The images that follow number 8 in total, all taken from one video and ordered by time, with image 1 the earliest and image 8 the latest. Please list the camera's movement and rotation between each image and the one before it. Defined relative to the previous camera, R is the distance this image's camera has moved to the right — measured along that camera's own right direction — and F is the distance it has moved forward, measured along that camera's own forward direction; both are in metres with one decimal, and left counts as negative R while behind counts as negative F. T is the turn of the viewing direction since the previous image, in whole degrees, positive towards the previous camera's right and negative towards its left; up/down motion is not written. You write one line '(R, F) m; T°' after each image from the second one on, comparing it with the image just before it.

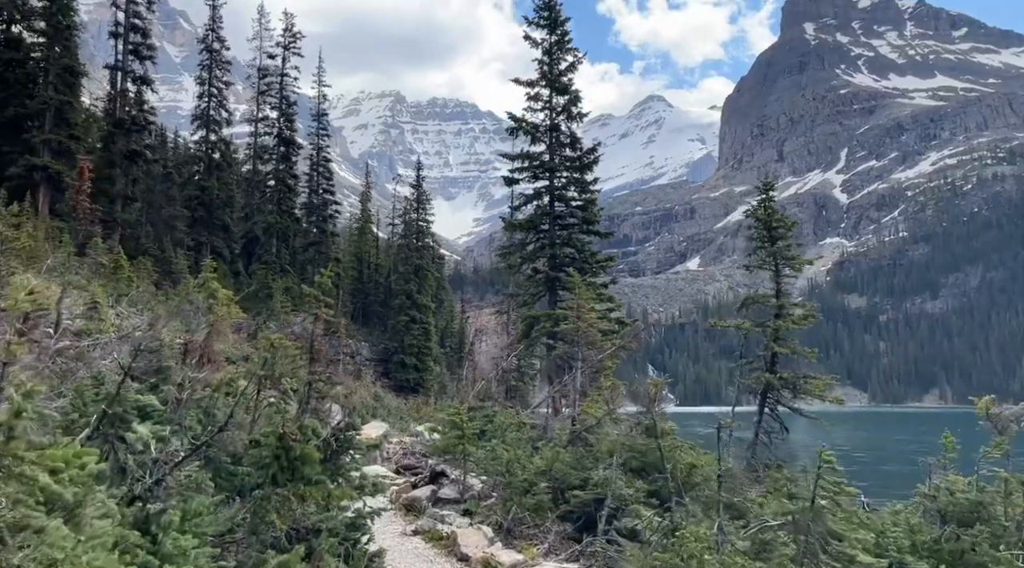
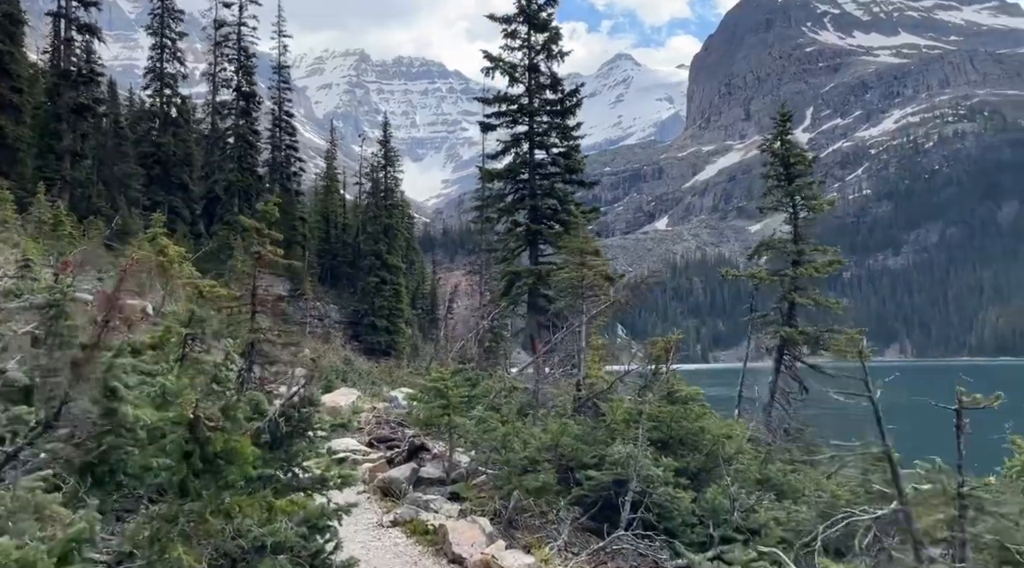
(-0.2, +1.7) m; +2°
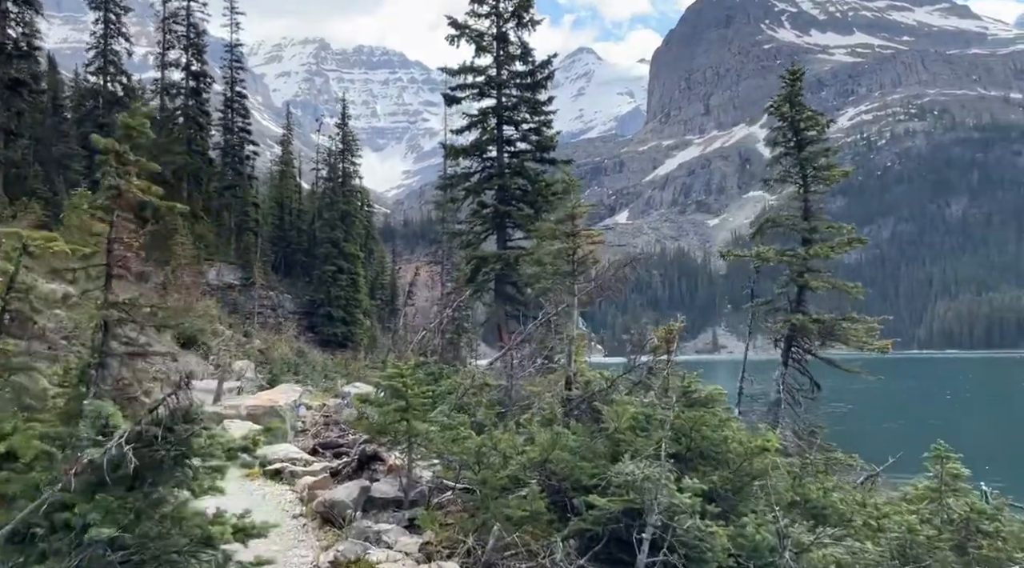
(-0.1, +1.7) m; +2°
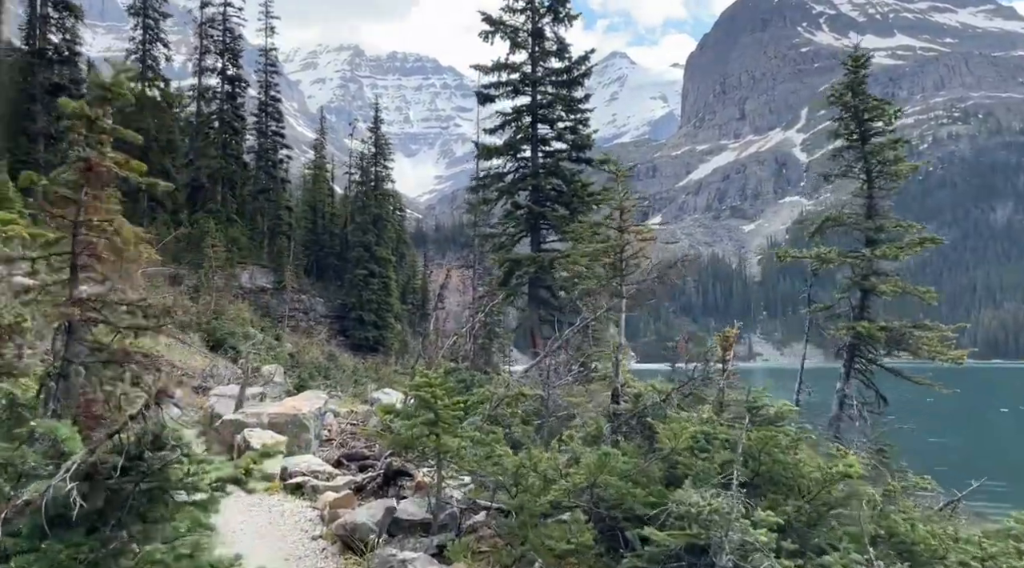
(-0.1, +0.7) m; -2°
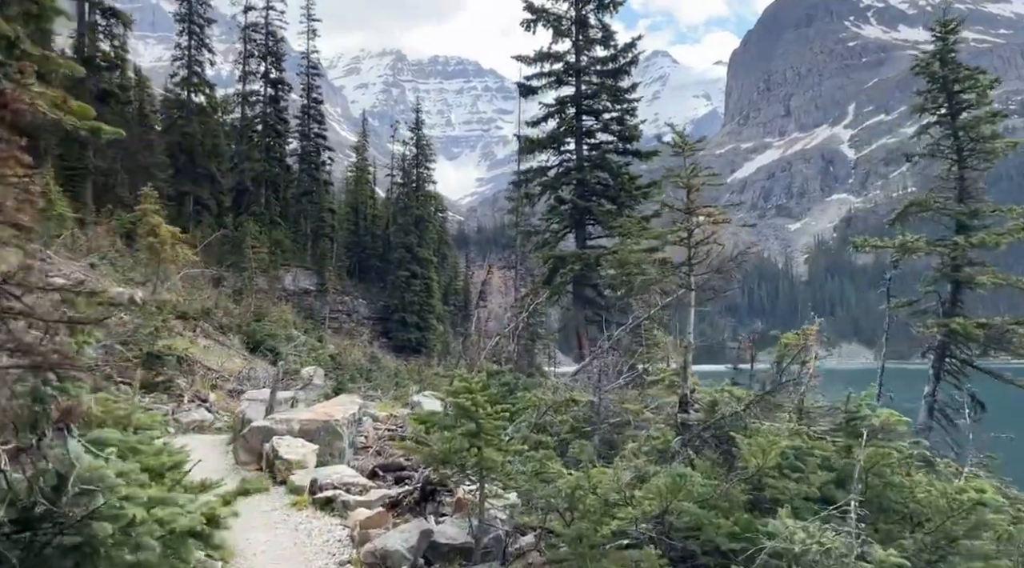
(-0.1, +0.8) m; -3°
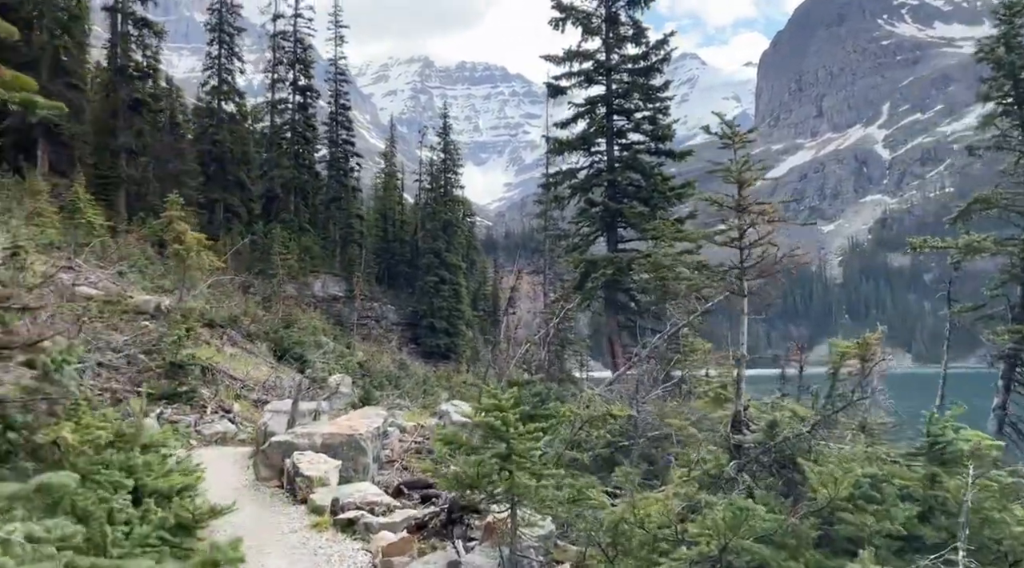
(0.0, +0.5) m; -2°
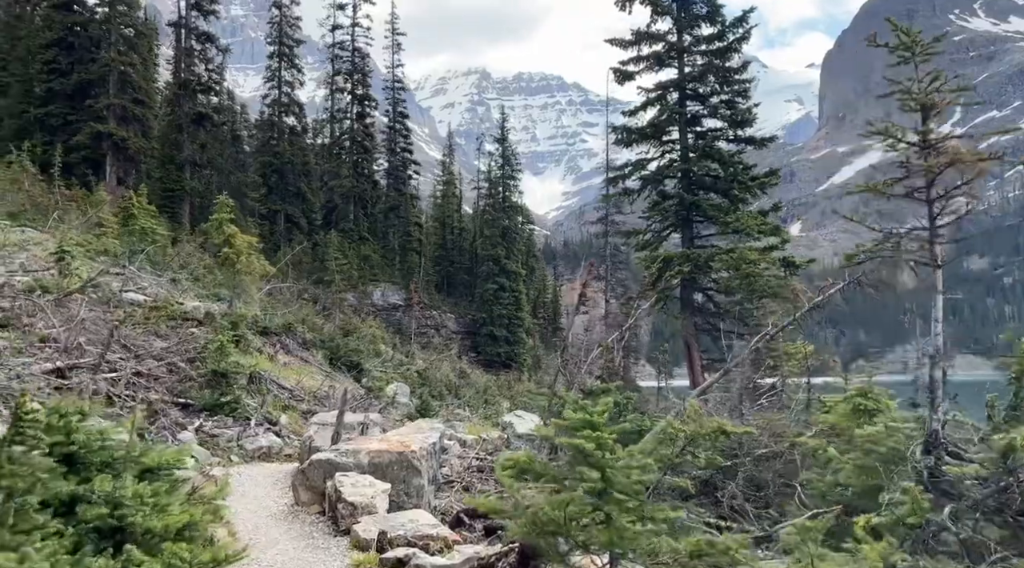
(-0.2, +1.4) m; -4°
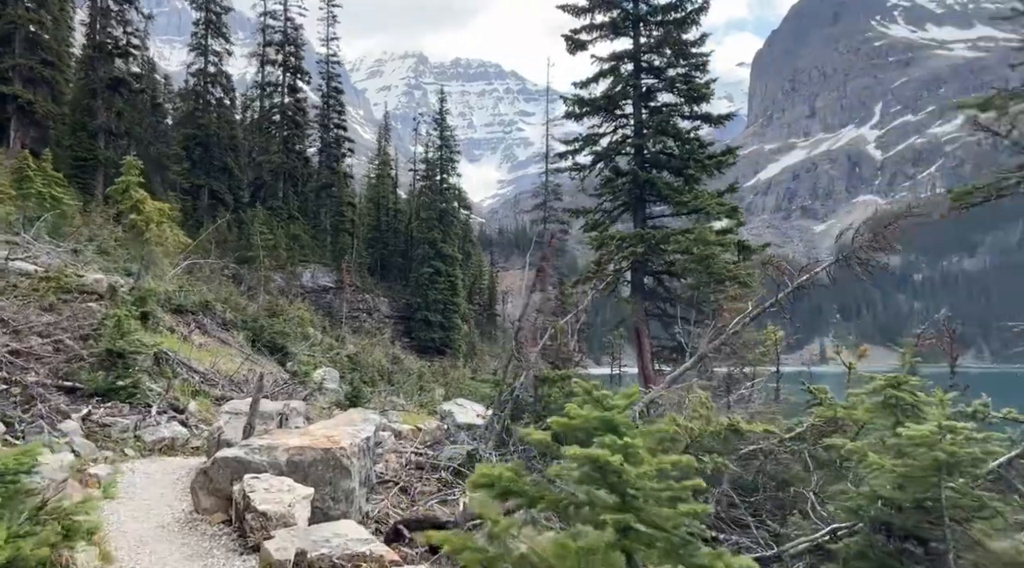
(-0.1, +1.3) m; +4°
